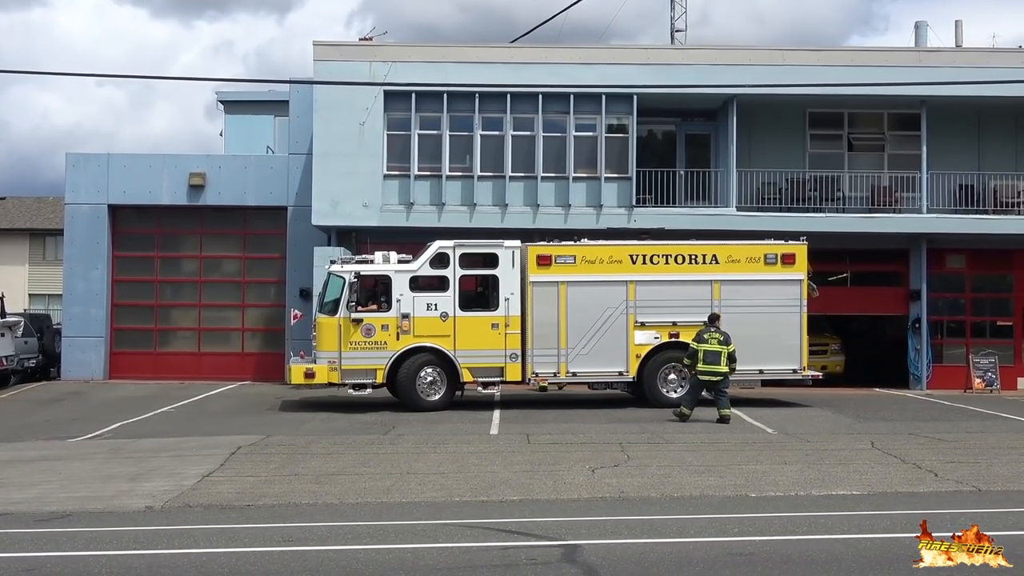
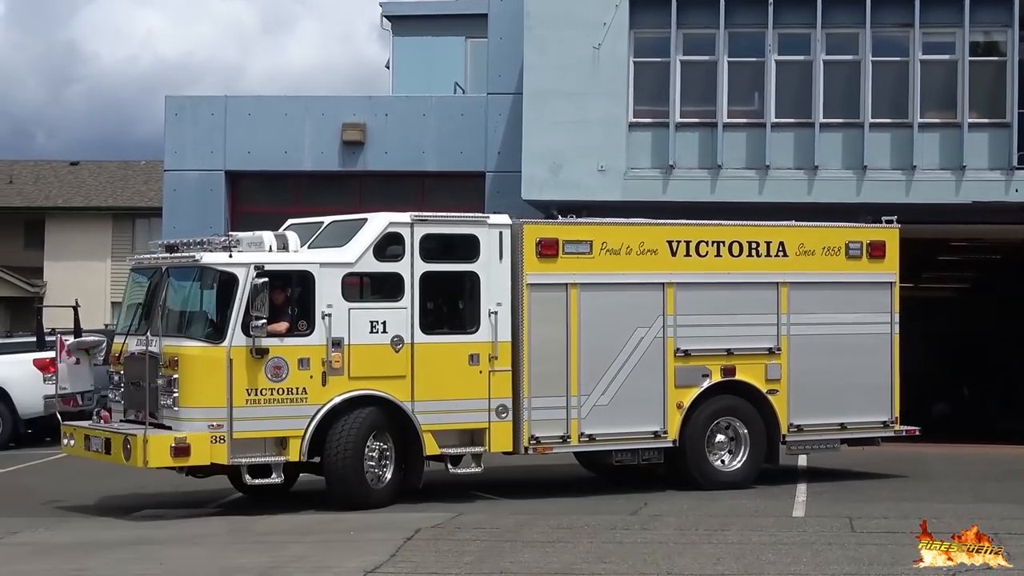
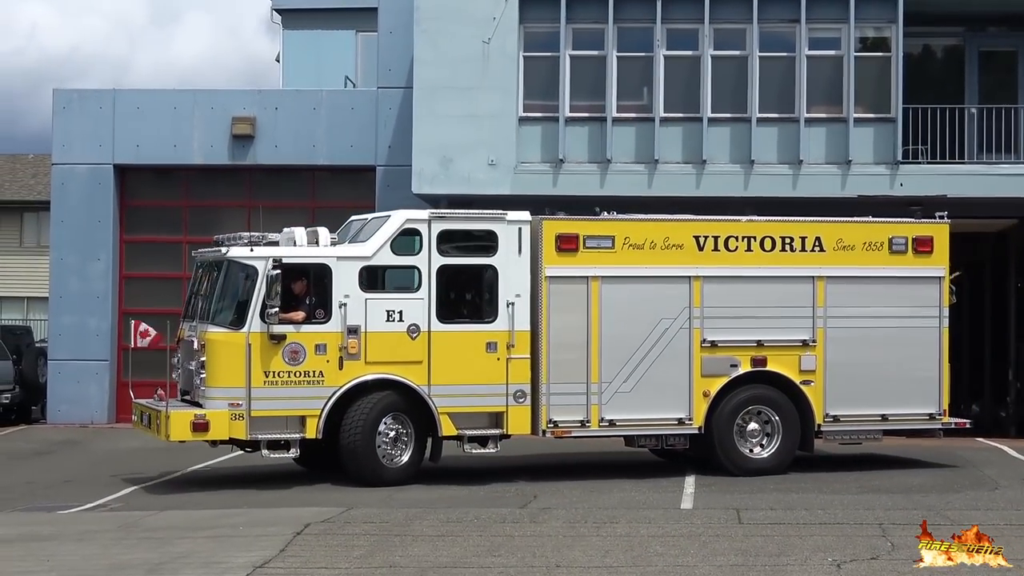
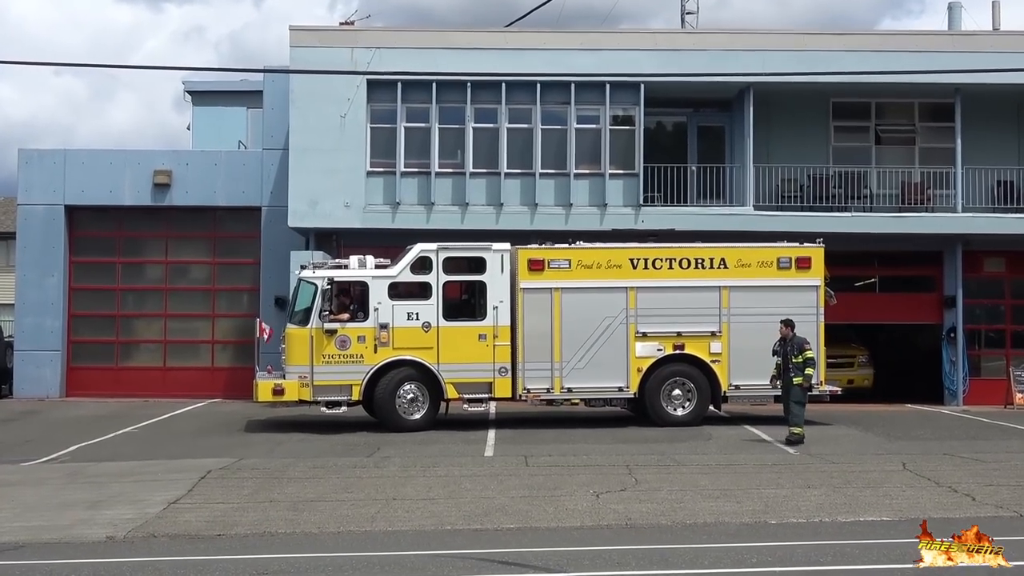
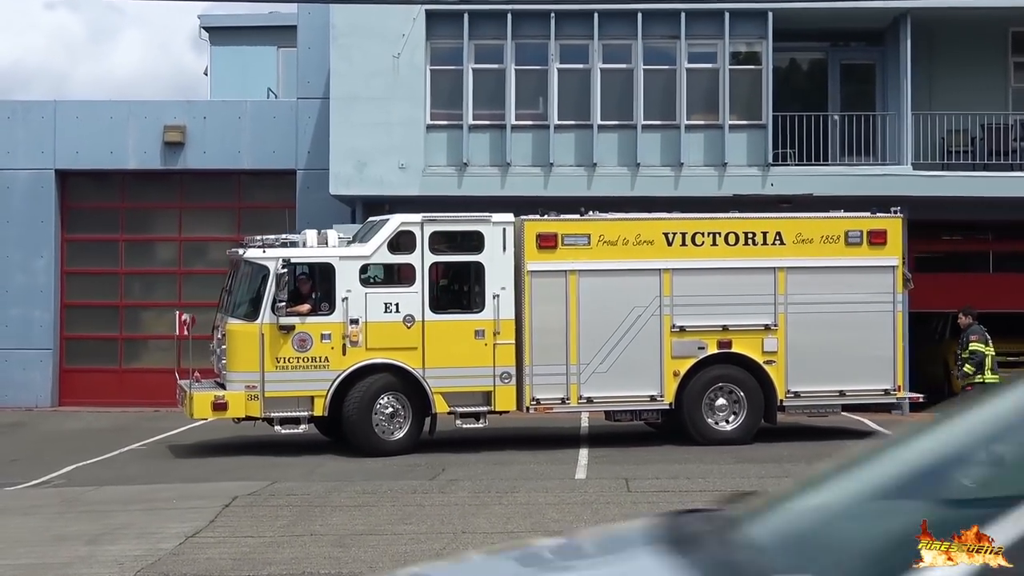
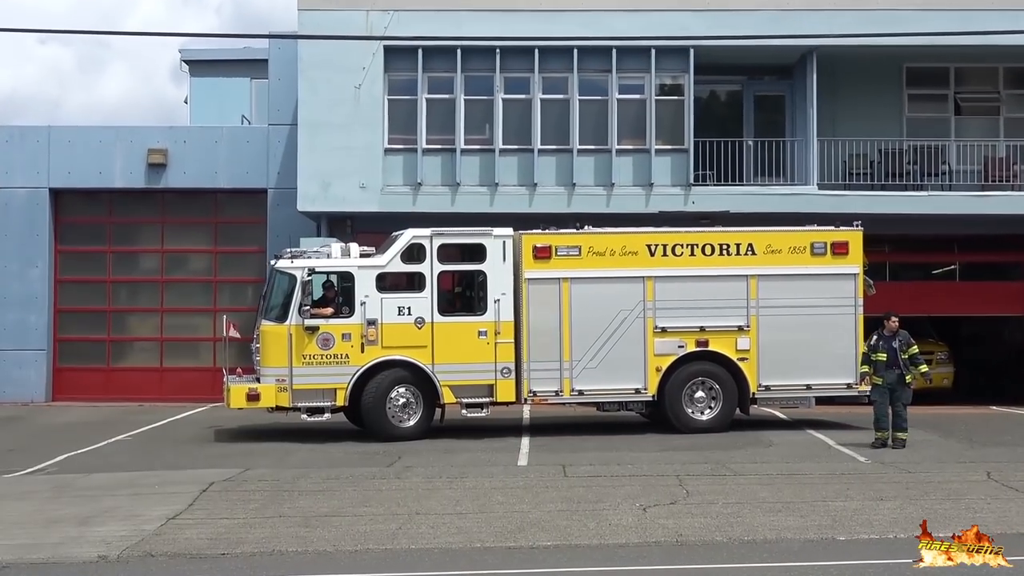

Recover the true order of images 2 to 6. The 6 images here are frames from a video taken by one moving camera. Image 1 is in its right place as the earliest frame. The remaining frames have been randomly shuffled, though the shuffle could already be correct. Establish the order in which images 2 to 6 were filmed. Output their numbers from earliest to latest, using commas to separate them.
4, 6, 5, 3, 2
